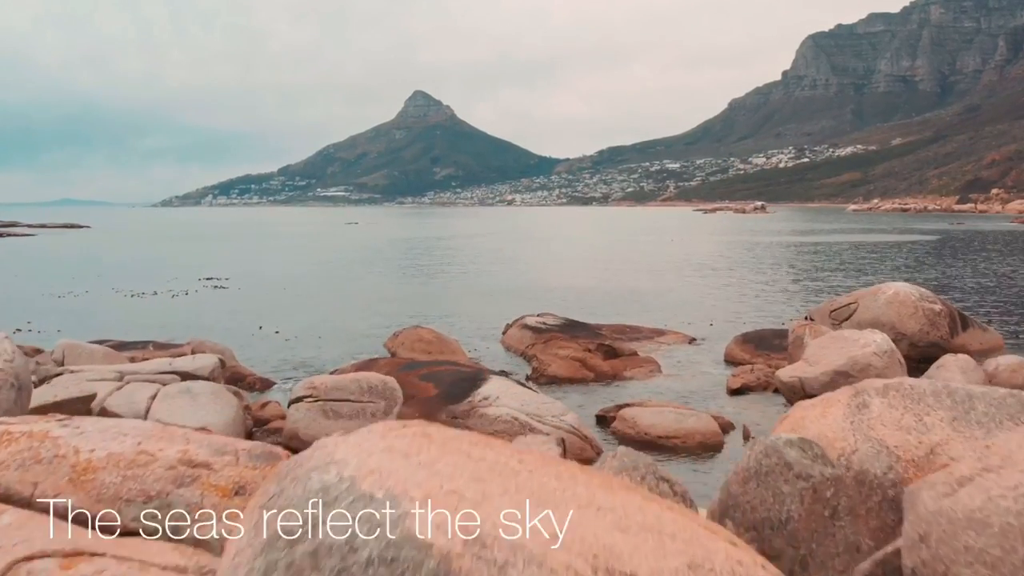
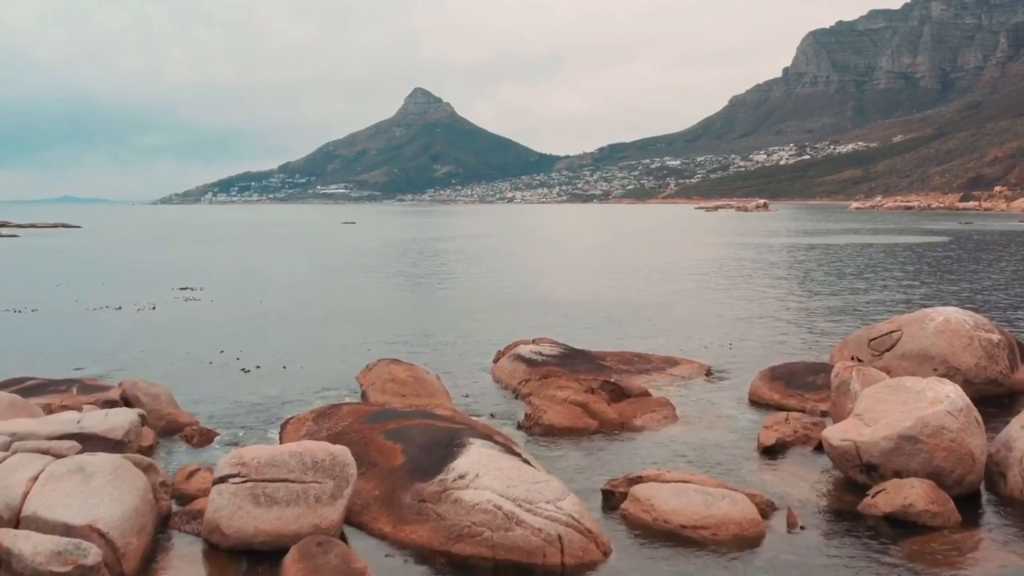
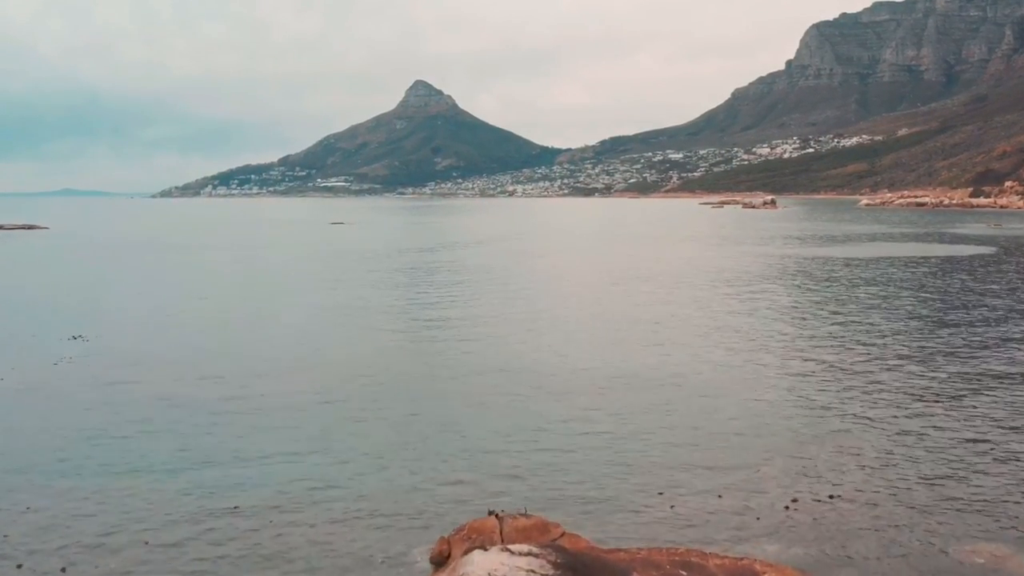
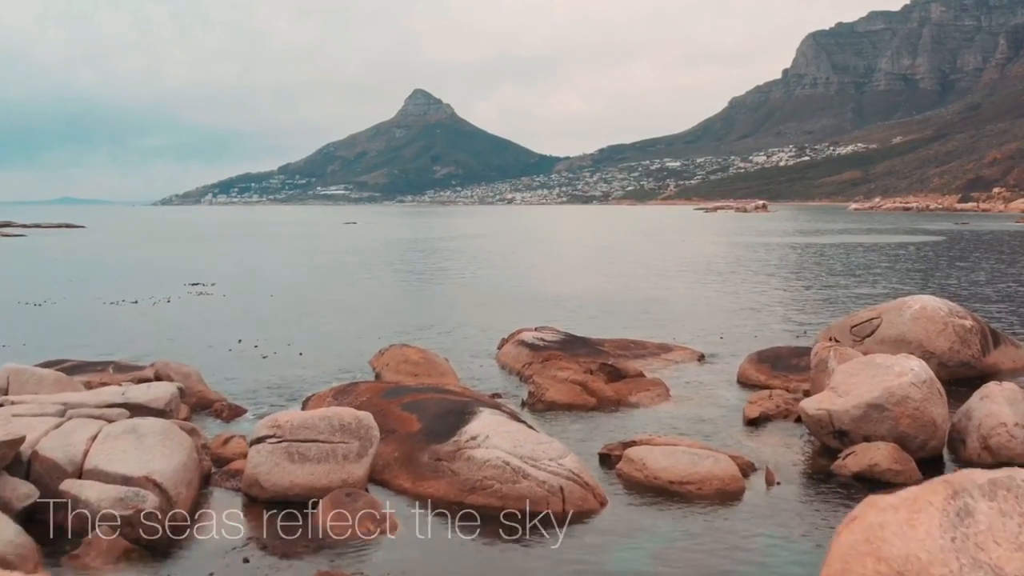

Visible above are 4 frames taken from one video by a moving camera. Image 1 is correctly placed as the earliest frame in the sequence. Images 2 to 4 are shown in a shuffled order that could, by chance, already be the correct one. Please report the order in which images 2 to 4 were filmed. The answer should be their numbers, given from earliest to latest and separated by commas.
4, 2, 3
